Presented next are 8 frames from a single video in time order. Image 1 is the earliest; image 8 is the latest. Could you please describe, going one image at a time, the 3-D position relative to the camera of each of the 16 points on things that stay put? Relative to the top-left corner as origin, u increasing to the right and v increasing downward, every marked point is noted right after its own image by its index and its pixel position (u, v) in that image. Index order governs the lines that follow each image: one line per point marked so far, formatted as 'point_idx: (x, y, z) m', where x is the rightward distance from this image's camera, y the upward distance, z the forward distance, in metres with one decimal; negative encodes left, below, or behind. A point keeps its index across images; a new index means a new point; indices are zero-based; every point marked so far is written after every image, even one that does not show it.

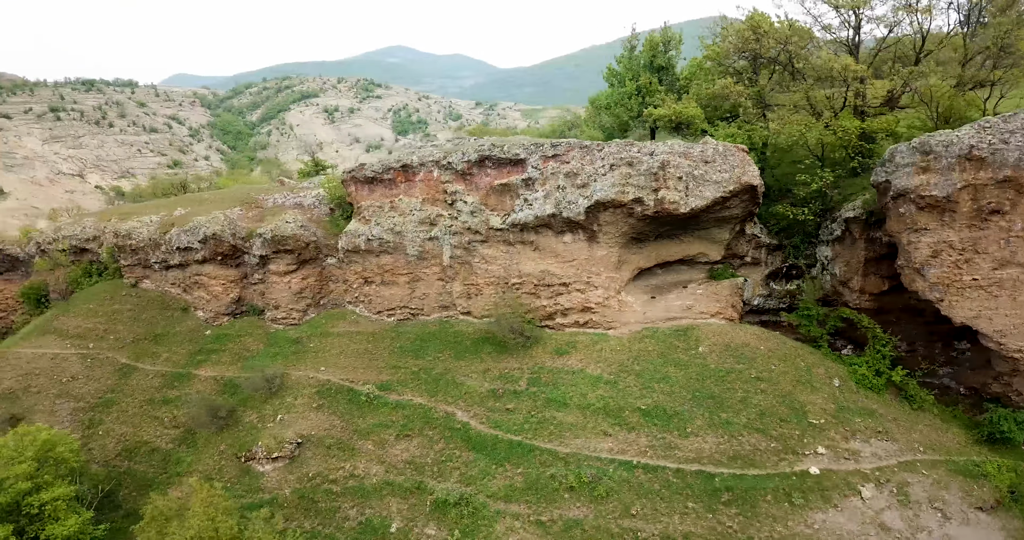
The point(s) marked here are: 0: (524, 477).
0: (-0.2, -4.7, +17.4) m
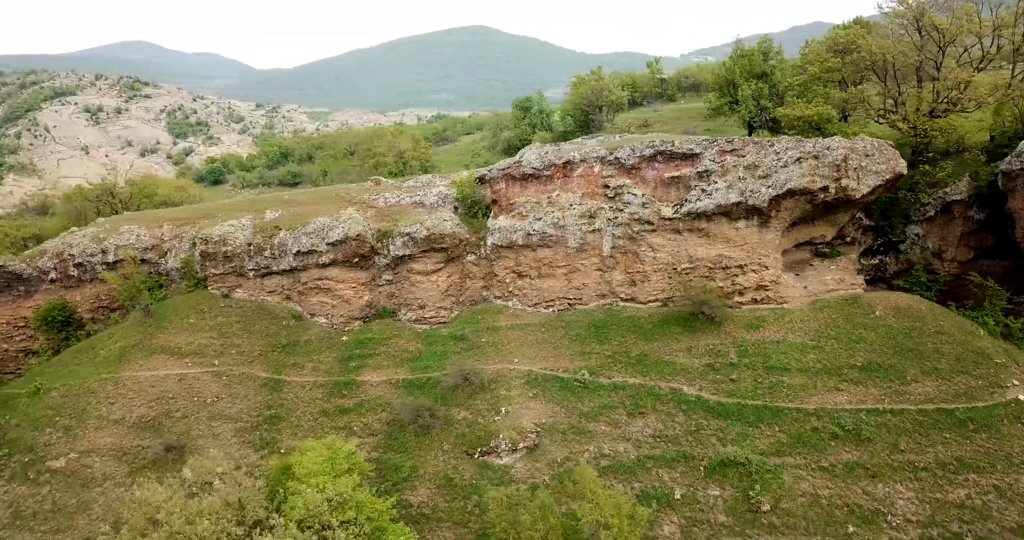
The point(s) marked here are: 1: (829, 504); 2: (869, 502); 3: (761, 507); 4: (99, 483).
0: (+6.9, -4.2, +19.6) m
1: (+7.2, -5.5, +18.0) m
2: (+8.0, -5.5, +17.7) m
3: (+5.7, -5.7, +18.1) m
4: (-10.9, -5.5, +19.6) m
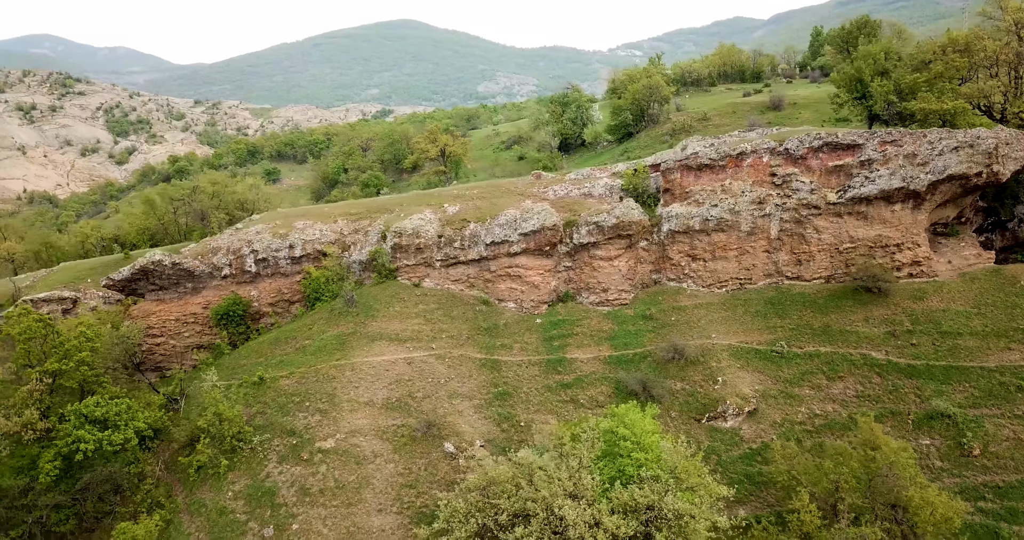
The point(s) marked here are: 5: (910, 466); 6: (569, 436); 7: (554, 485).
0: (+13.8, -3.5, +22.4) m
1: (+14.2, -4.8, +20.8) m
2: (+15.1, -4.7, +20.7) m
3: (+12.7, -5.0, +20.8) m
4: (-4.0, -5.3, +21.0) m
5: (+9.5, -4.7, +18.1) m
6: (+1.3, -4.1, +18.8) m
7: (+0.9, -4.7, +16.6) m
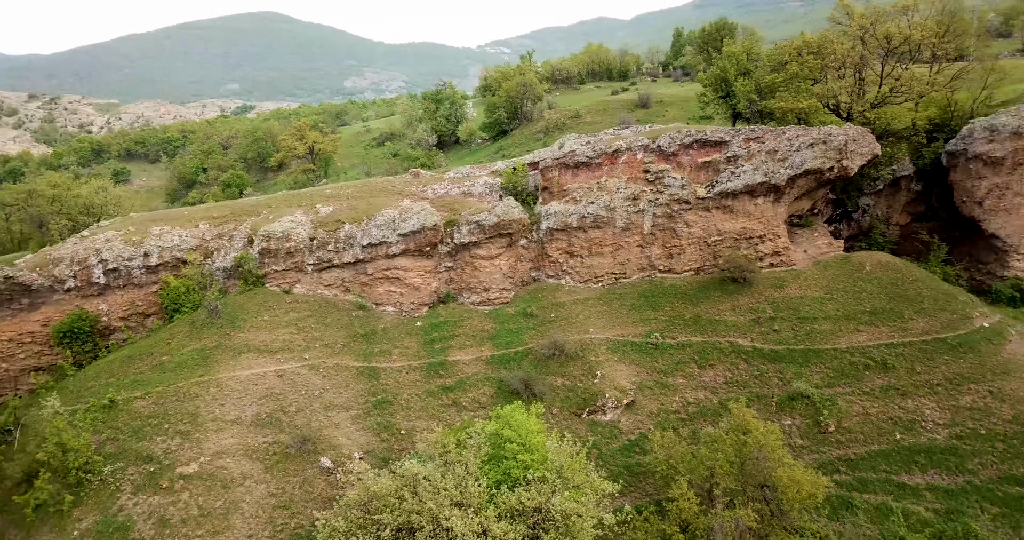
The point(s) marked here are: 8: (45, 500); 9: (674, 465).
0: (+10.1, -3.1, +23.9) m
1: (+10.8, -4.4, +22.4) m
2: (+11.7, -4.3, +22.3) m
3: (+9.4, -4.6, +22.1) m
4: (-7.1, -5.5, +19.5) m
5: (+6.7, -4.5, +19.0) m
6: (-1.5, -4.2, +18.3) m
7: (-1.6, -4.7, +16.0) m
8: (-11.7, -5.7, +18.9) m
9: (+4.2, -5.1, +19.7) m
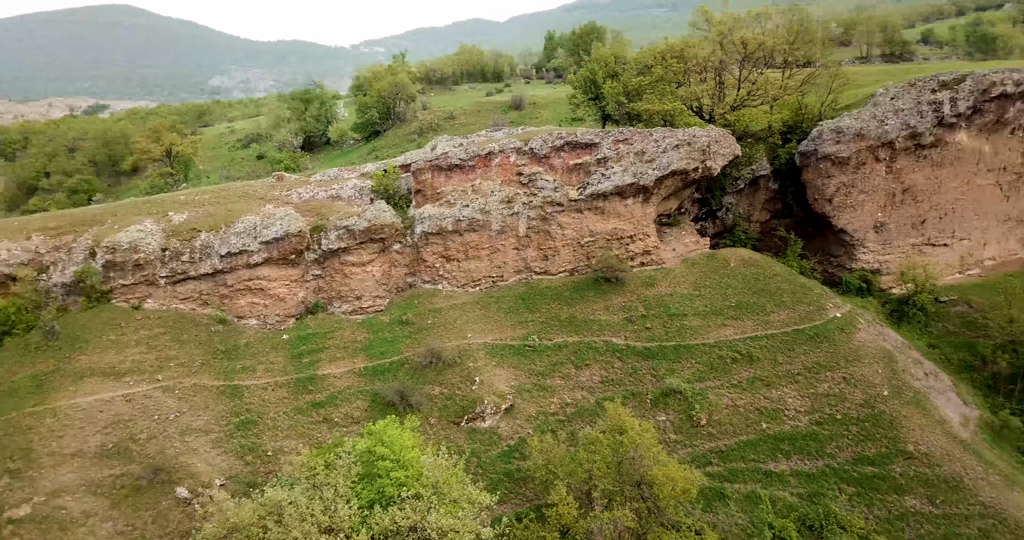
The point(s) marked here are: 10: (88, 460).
0: (+6.2, -3.1, +24.6) m
1: (+7.1, -4.3, +23.2) m
2: (+8.0, -4.2, +23.3) m
3: (+5.7, -4.6, +22.7) m
4: (-10.1, -5.9, +17.6) m
5: (+3.6, -4.5, +19.2) m
6: (-4.4, -4.4, +17.2) m
7: (-4.2, -5.0, +15.0) m
8: (-14.5, -6.3, +16.2) m
9: (+1.1, -5.2, +19.5) m
10: (-10.8, -4.8, +19.1) m
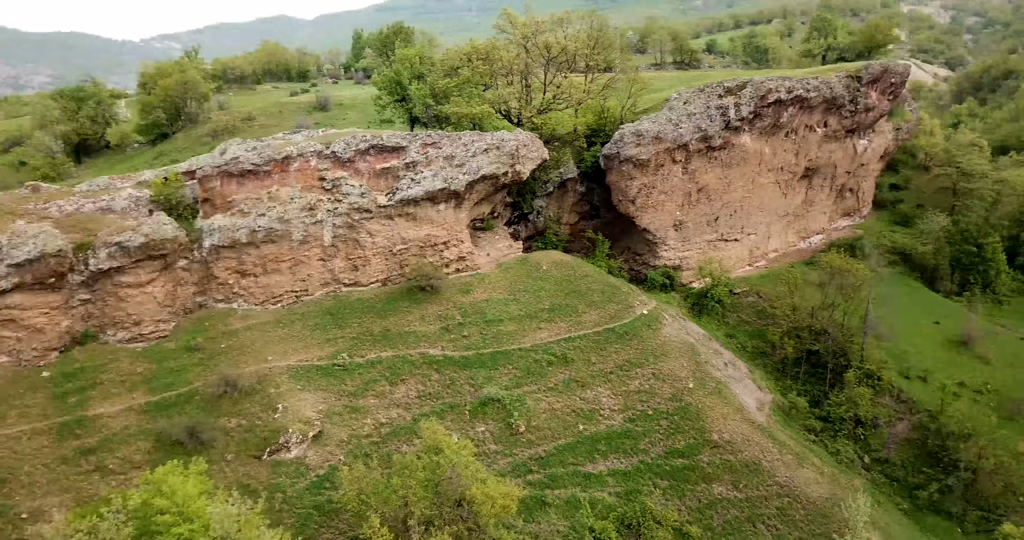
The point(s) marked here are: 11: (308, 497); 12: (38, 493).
0: (+0.2, -3.2, +24.2) m
1: (+1.5, -4.4, +23.1) m
2: (+2.3, -4.3, +23.4) m
3: (+0.2, -4.7, +22.3) m
4: (-13.9, -6.7, +13.6) m
5: (-1.0, -4.7, +18.3) m
6: (-8.4, -5.0, +14.6) m
7: (-7.5, -5.5, +12.5) m
8: (-17.9, -7.2, +11.3) m
9: (-3.5, -5.5, +18.1) m
10: (-15.0, -5.6, +15.0) m
11: (-5.3, -5.9, +19.4) m
12: (-11.2, -5.3, +17.9) m
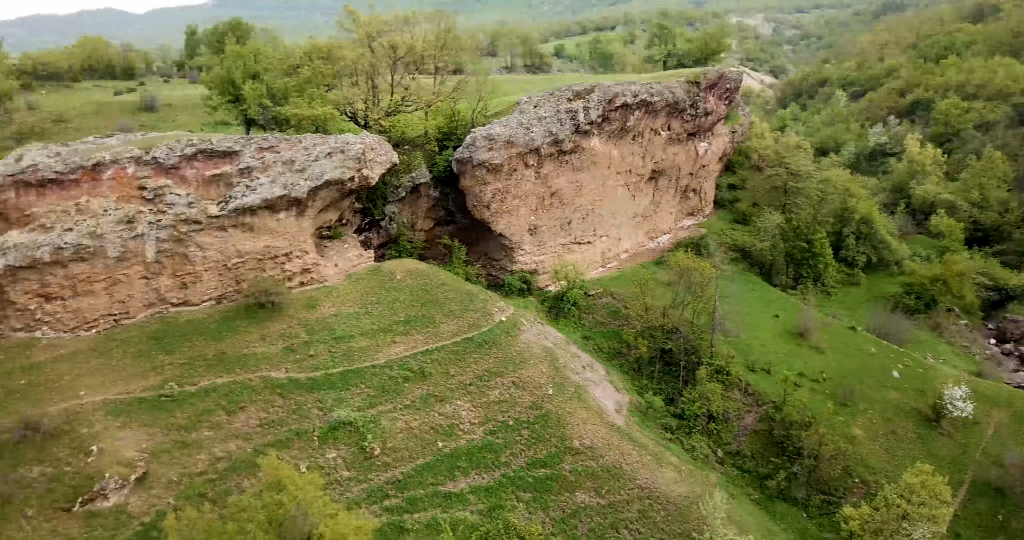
0: (-4.3, -3.6, +22.8) m
1: (-2.7, -4.7, +21.9) m
2: (-2.0, -4.5, +22.4) m
3: (-3.8, -5.1, +20.9) m
4: (-16.0, -7.4, +9.8) m
5: (-4.3, -5.1, +16.8) m
6: (-10.8, -5.5, +11.7) m
7: (-9.6, -6.0, +9.8) m
8: (-19.5, -8.1, +6.8) m
9: (-6.7, -5.9, +16.1) m
10: (-17.4, -6.4, +10.9) m
11: (-8.6, -6.4, +17.1) m
12: (-14.3, -6.0, +14.5) m
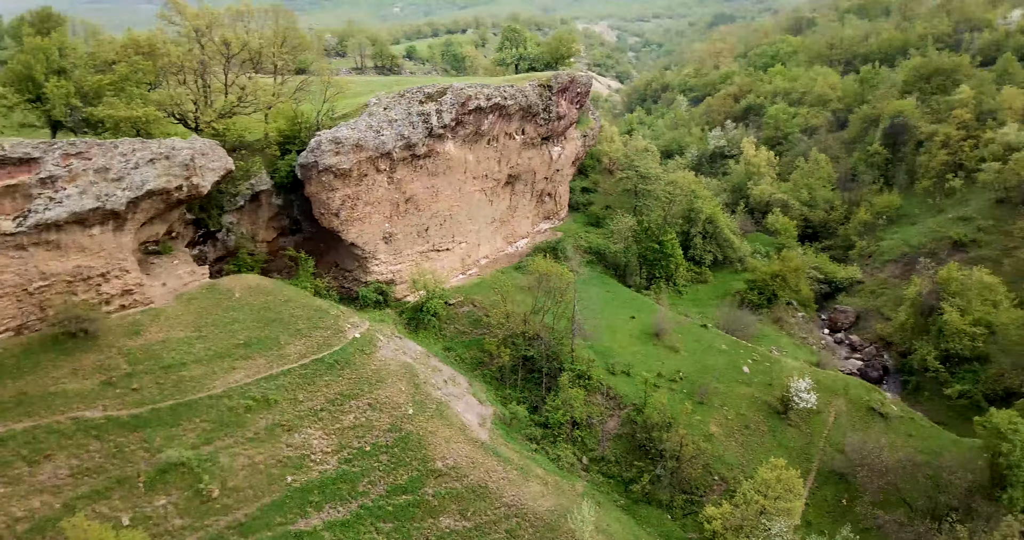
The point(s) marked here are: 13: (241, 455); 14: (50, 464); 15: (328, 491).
0: (-8.2, -4.1, +20.4) m
1: (-6.6, -5.2, +19.8) m
2: (-5.9, -5.0, +20.4) m
3: (-7.4, -5.6, +18.7) m
4: (-17.3, -8.2, +5.5) m
5: (-7.2, -5.6, +14.5) m
6: (-12.6, -6.2, +8.4) m
7: (-11.0, -6.6, +6.7) m
8: (-20.1, -9.0, +1.9) m
9: (-9.4, -6.5, +13.4) m
10: (-18.8, -7.3, +6.3) m
11: (-11.4, -7.0, +14.0) m
12: (-16.5, -6.8, +10.4) m
13: (-7.1, -4.9, +19.9) m
14: (-11.2, -4.7, +18.2) m
15: (-4.9, -5.8, +19.9) m
